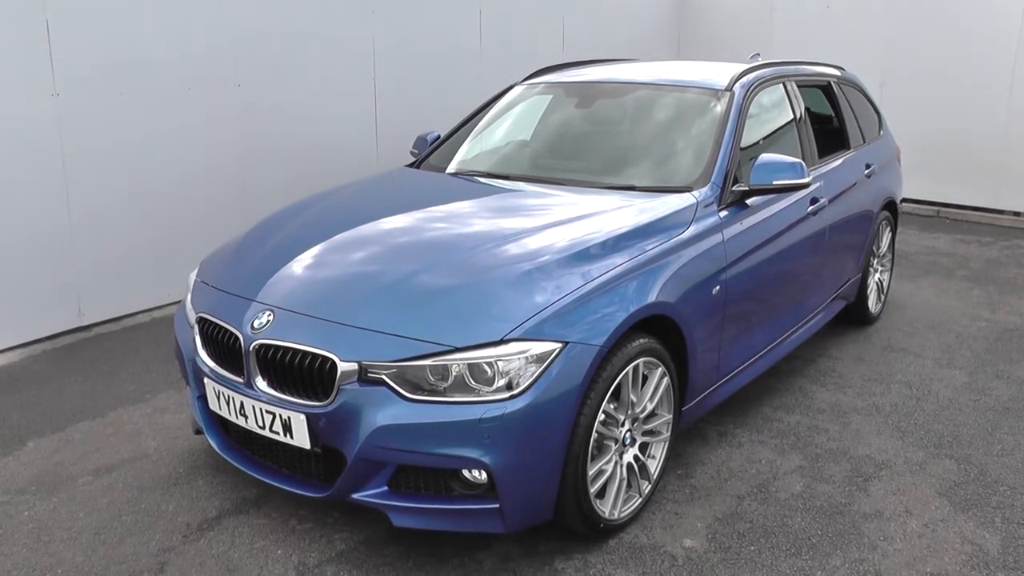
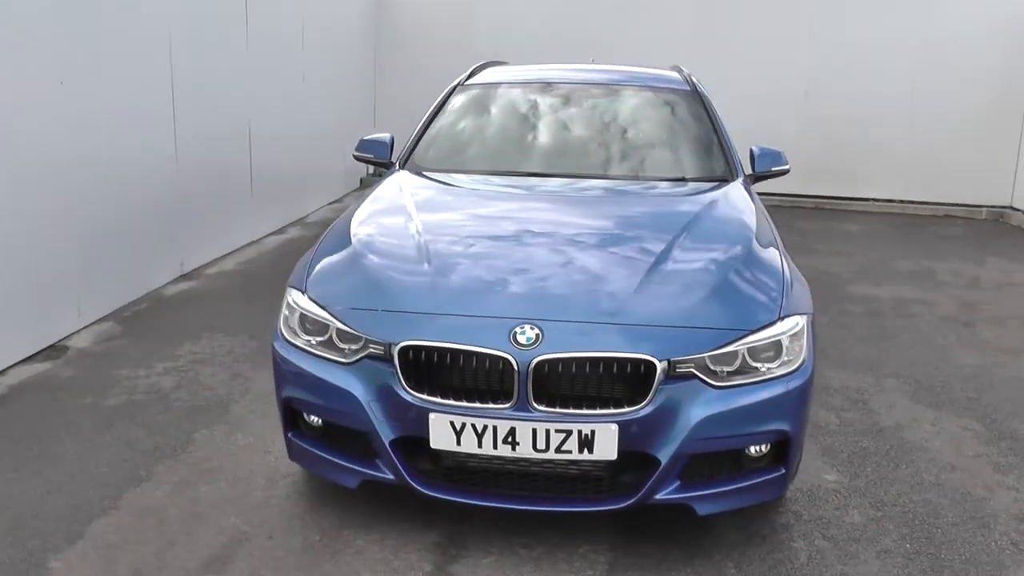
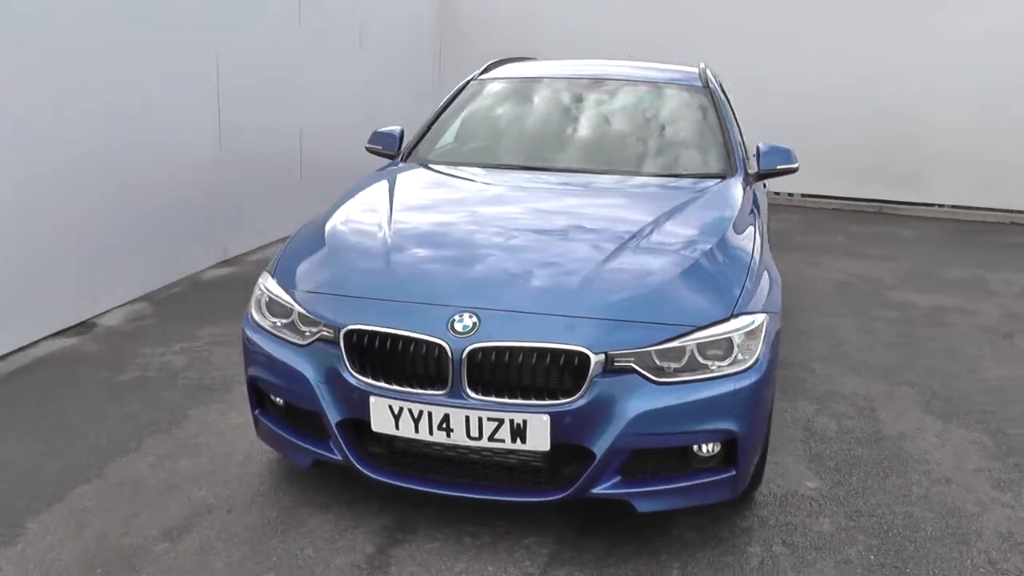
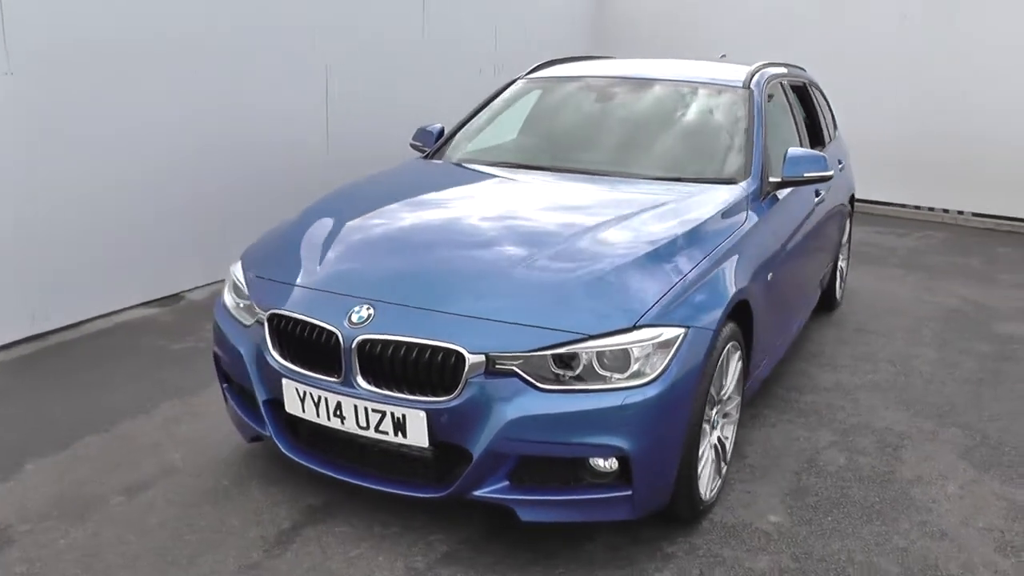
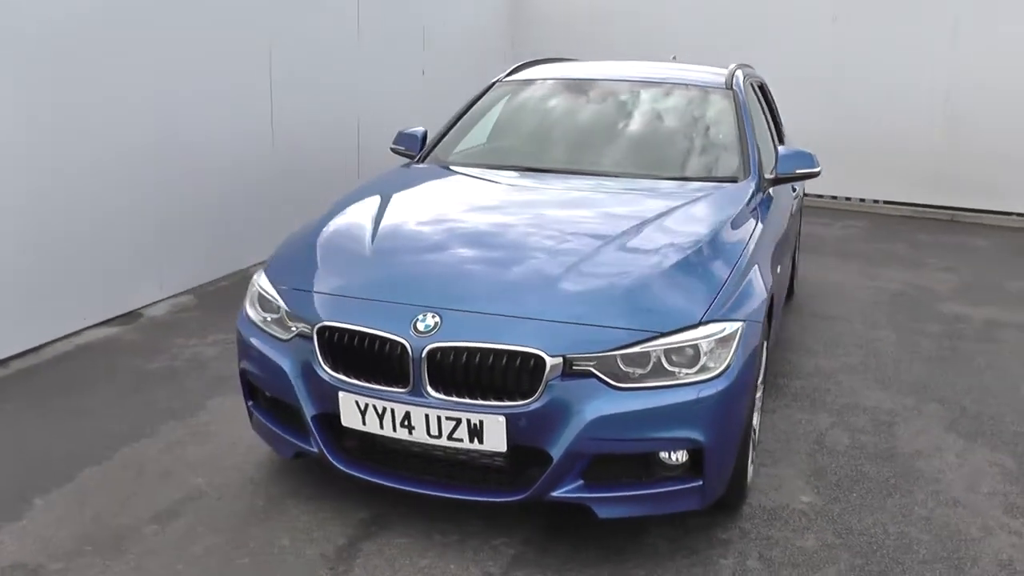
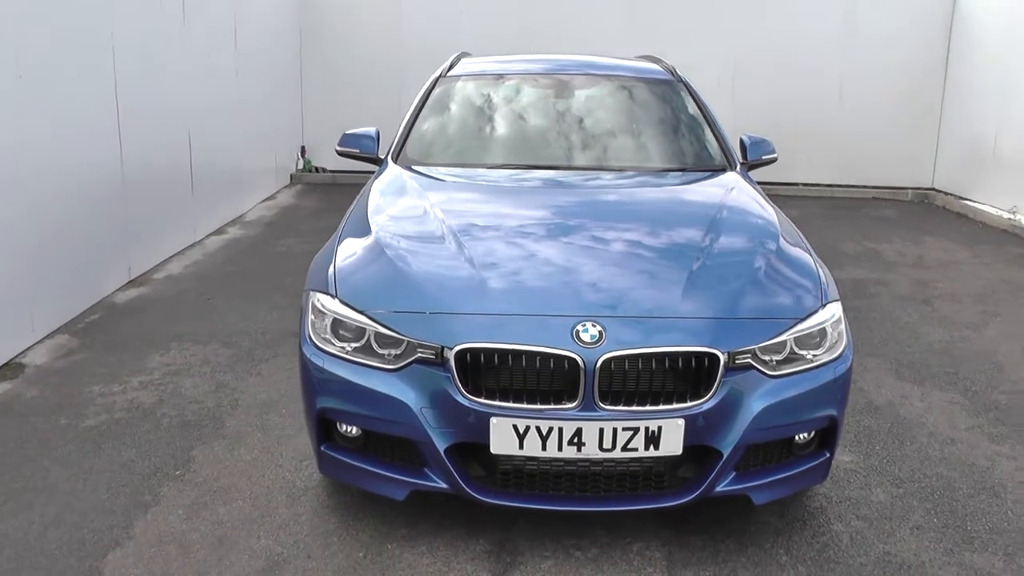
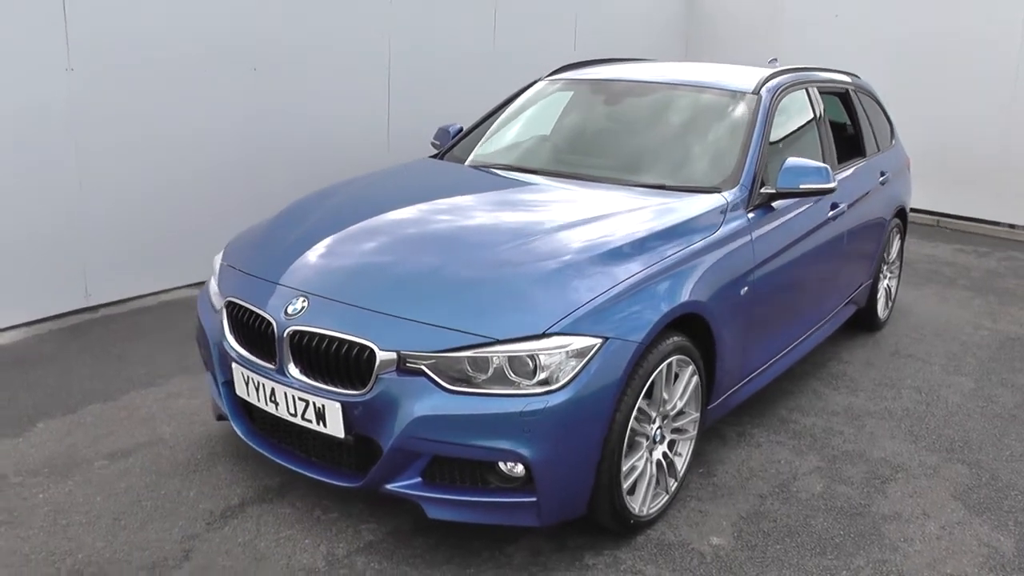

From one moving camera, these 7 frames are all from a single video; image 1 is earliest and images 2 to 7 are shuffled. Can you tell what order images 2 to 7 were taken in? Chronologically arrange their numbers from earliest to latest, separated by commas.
7, 4, 5, 3, 2, 6
